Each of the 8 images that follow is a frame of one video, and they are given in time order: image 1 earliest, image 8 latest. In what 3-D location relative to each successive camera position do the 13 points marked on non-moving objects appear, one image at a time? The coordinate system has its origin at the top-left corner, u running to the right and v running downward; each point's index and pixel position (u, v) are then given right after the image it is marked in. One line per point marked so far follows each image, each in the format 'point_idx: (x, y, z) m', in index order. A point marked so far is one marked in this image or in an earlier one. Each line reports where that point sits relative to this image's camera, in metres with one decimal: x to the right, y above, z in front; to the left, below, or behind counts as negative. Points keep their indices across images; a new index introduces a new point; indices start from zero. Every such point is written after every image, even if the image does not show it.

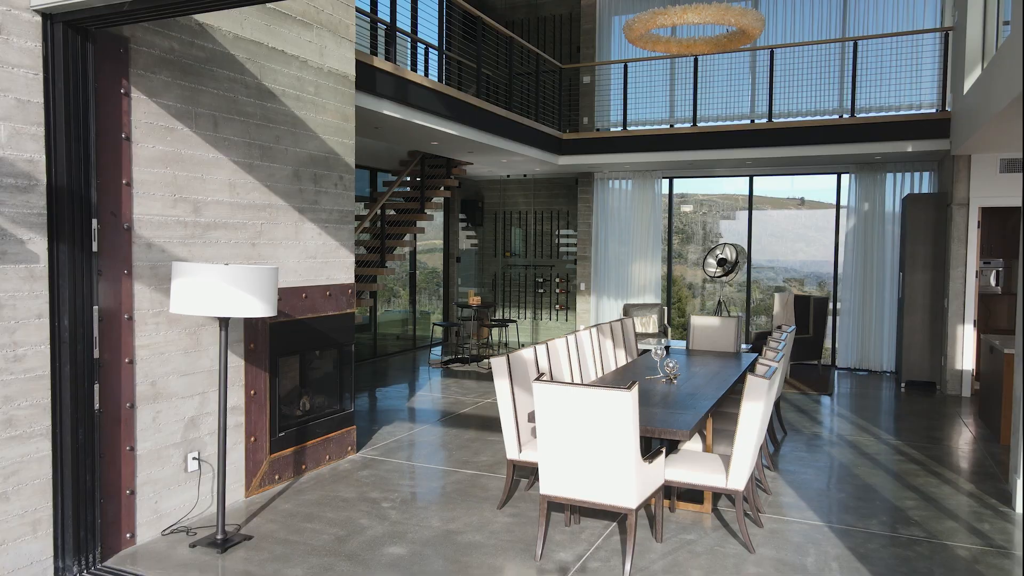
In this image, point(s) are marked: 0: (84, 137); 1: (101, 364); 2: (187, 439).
0: (-1.7, +0.6, +3.5) m
1: (-1.7, -0.3, +3.7) m
2: (-1.5, -0.7, +4.2) m
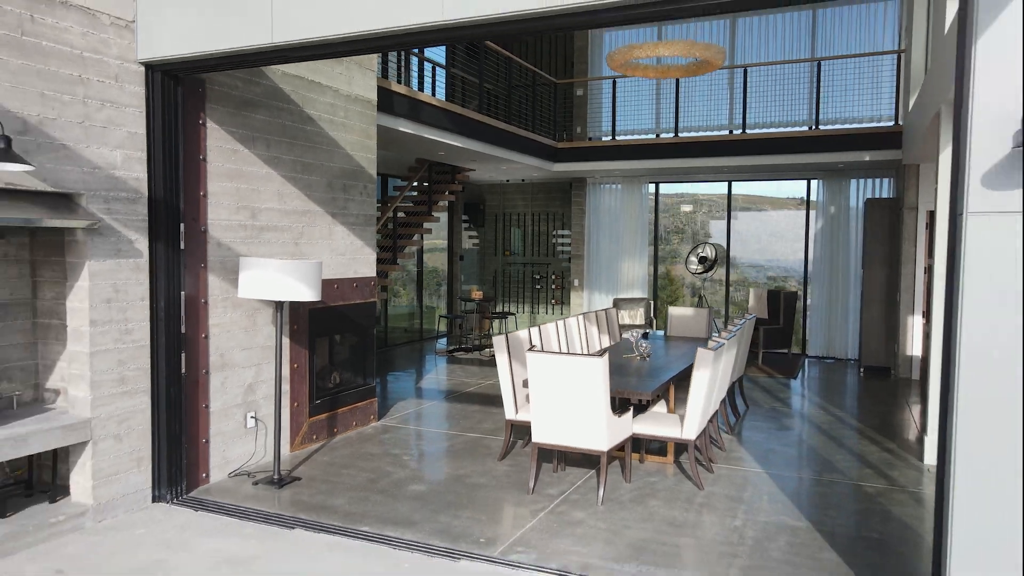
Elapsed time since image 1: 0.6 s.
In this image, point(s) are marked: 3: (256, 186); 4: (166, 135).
0: (-1.7, +0.6, +4.5) m
1: (-1.7, -0.3, +4.6) m
2: (-1.5, -0.6, +5.1) m
3: (-1.4, +0.6, +5.2) m
4: (-1.7, +0.8, +4.4) m
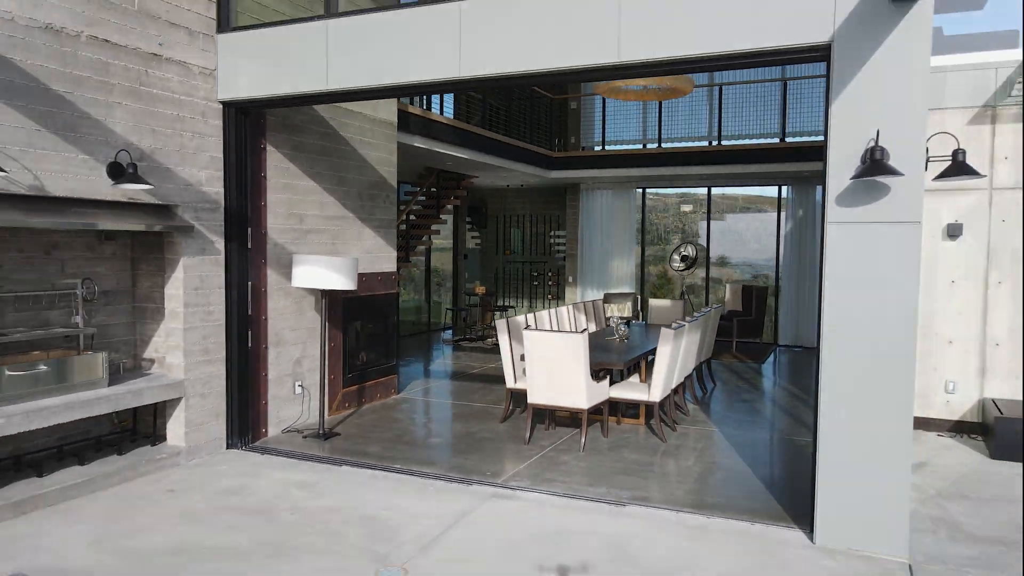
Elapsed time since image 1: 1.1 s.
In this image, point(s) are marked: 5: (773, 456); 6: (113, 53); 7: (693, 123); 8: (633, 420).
0: (-1.7, +0.7, +5.6) m
1: (-1.7, -0.2, +5.8) m
2: (-1.5, -0.6, +6.3) m
3: (-1.4, +0.6, +6.4) m
4: (-1.7, +0.8, +5.6) m
5: (+1.7, -1.1, +5.7) m
6: (-2.0, +1.2, +4.7) m
7: (+2.4, +2.2, +11.9) m
8: (+0.9, -1.0, +6.5) m
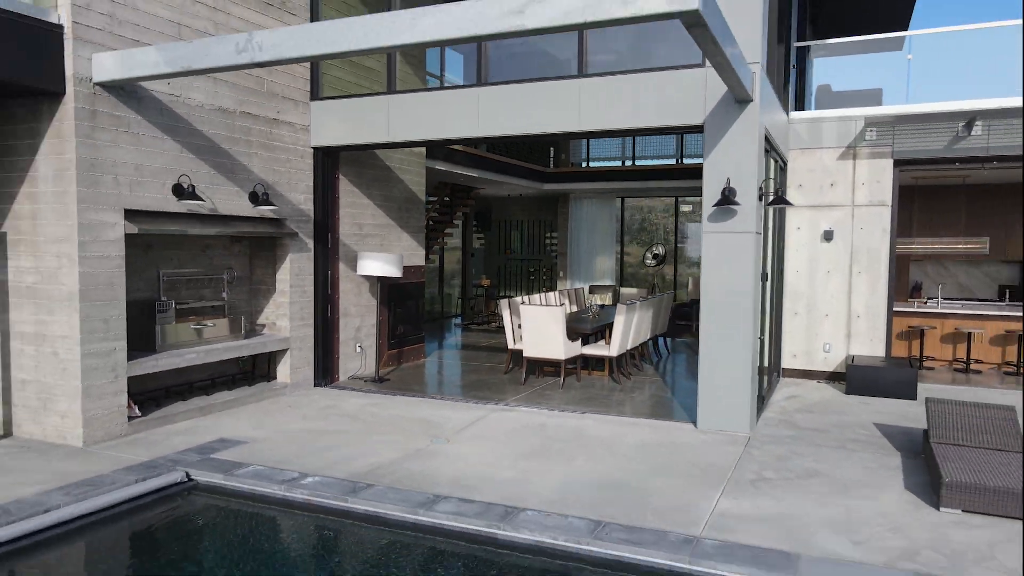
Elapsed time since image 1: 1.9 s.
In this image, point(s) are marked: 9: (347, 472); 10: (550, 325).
0: (-1.7, +0.8, +8.1) m
1: (-1.7, -0.1, +8.3) m
2: (-1.5, -0.5, +8.8) m
3: (-1.4, +0.7, +8.8) m
4: (-1.7, +0.9, +8.1) m
5: (+1.7, -1.0, +8.2) m
6: (-2.0, +1.3, +7.1) m
7: (+2.4, +2.3, +14.3) m
8: (+0.9, -0.9, +9.0) m
9: (-0.9, -1.1, +5.2) m
10: (+0.3, -0.3, +8.2) m
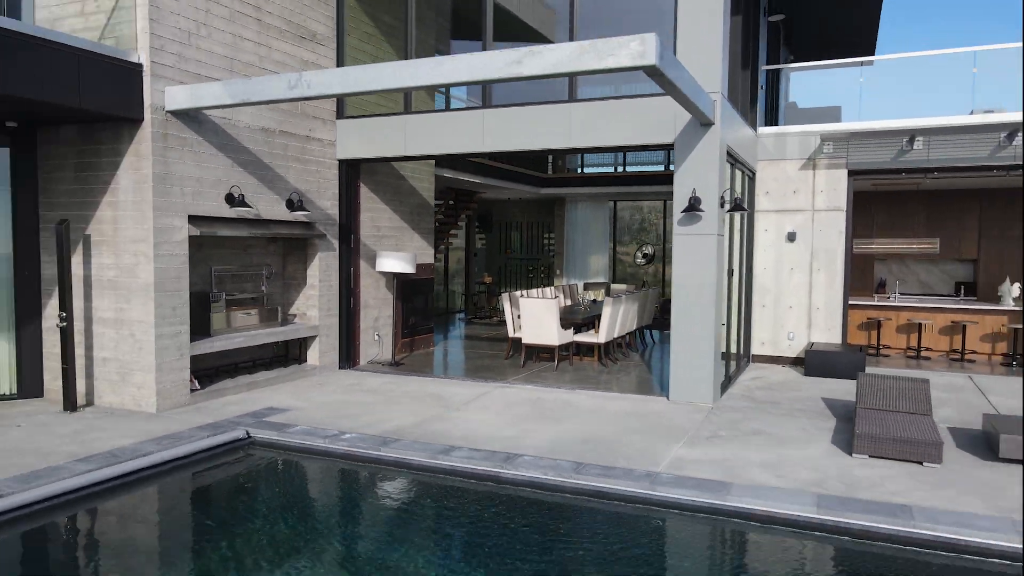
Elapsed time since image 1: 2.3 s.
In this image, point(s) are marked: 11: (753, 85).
0: (-1.7, +0.9, +9.3) m
1: (-1.7, 0.0, +9.4) m
2: (-1.5, -0.4, +9.9) m
3: (-1.4, +0.8, +10.0) m
4: (-1.7, +1.0, +9.2) m
5: (+1.7, -0.9, +9.4) m
6: (-2.0, +1.4, +8.3) m
7: (+2.4, +2.3, +15.5) m
8: (+0.9, -0.8, +10.2) m
9: (-0.9, -1.0, +6.3) m
10: (+0.3, -0.3, +9.4) m
11: (+2.5, +2.1, +9.5) m
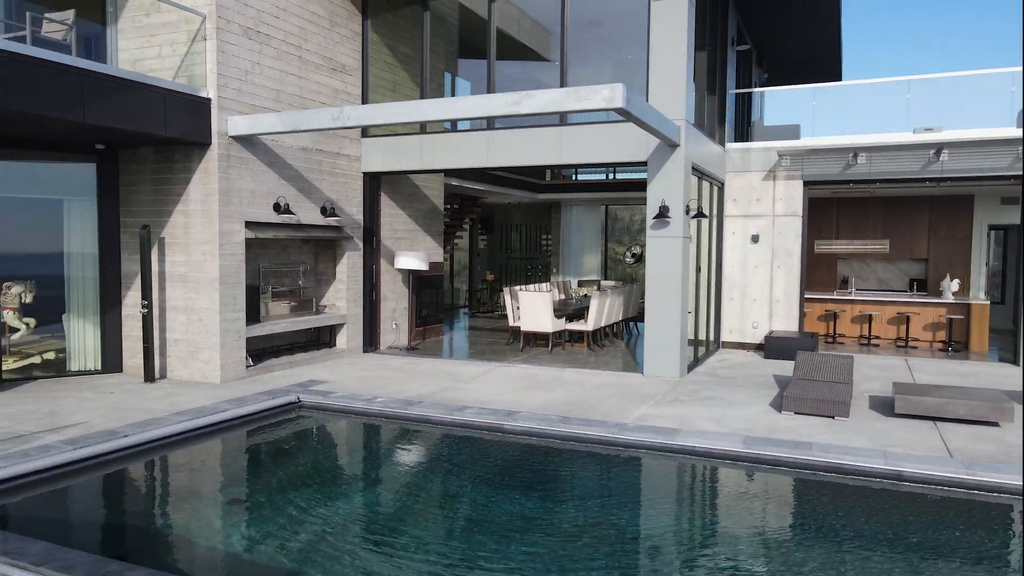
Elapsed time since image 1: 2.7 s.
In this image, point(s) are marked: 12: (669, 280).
0: (-1.7, +0.9, +10.7) m
1: (-1.7, 0.0, +10.9) m
2: (-1.5, -0.4, +11.4) m
3: (-1.4, +0.9, +11.5) m
4: (-1.7, +1.0, +10.7) m
5: (+1.7, -0.8, +10.8) m
6: (-2.0, +1.4, +9.7) m
7: (+2.4, +2.4, +17.0) m
8: (+0.9, -0.7, +11.6) m
9: (-0.9, -0.9, +7.8) m
10: (+0.3, -0.2, +10.8) m
11: (+2.5, +2.2, +11.0) m
12: (+1.5, +0.1, +8.8) m
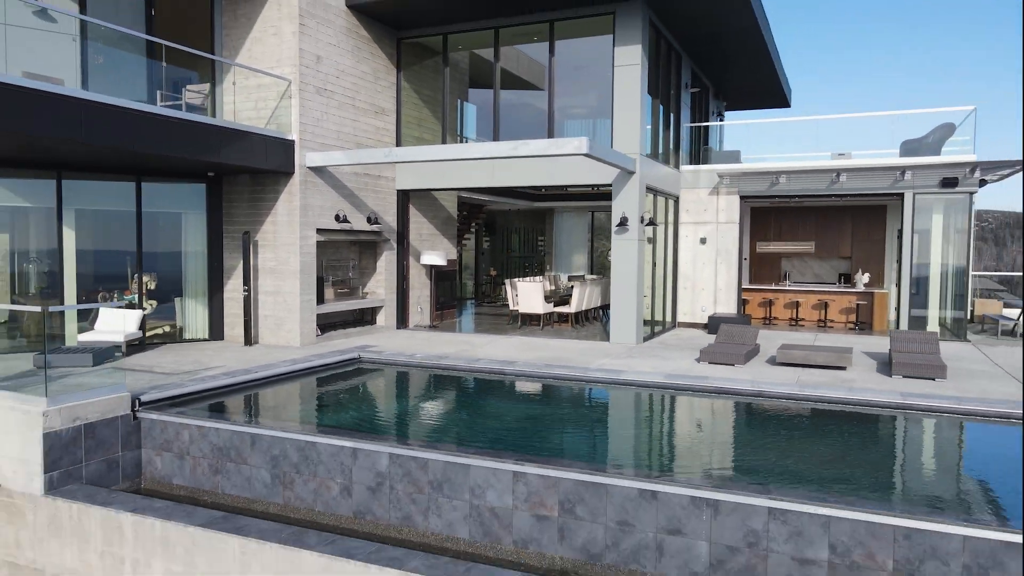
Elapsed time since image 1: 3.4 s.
0: (-1.7, +1.1, +13.8) m
1: (-1.7, +0.2, +14.0) m
2: (-1.5, -0.2, +14.5) m
3: (-1.4, +1.0, +14.6) m
4: (-1.7, +1.2, +13.8) m
5: (+1.7, -0.7, +13.9) m
6: (-2.0, +1.6, +12.8) m
7: (+2.4, +2.5, +20.1) m
8: (+0.9, -0.6, +14.7) m
9: (-0.9, -0.8, +10.9) m
10: (+0.3, -0.1, +13.9) m
11: (+2.5, +2.3, +14.1) m
12: (+1.5, +0.2, +11.9) m
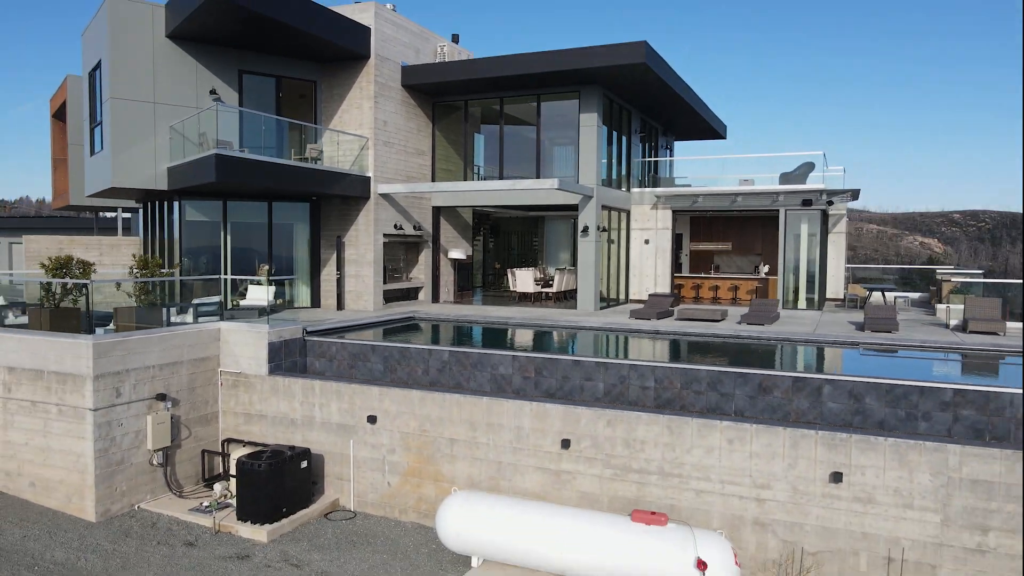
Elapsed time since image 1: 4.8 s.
0: (-1.7, +1.4, +19.8) m
1: (-1.7, +0.5, +20.0) m
2: (-1.5, +0.1, +20.5) m
3: (-1.4, +1.3, +20.6) m
4: (-1.7, +1.5, +19.8) m
5: (+1.7, -0.4, +19.9) m
6: (-2.0, +1.9, +18.8) m
7: (+2.4, +2.8, +26.1) m
8: (+0.9, -0.3, +20.7) m
9: (-0.9, -0.5, +16.9) m
10: (+0.3, +0.2, +19.9) m
11: (+2.5, +2.6, +20.1) m
12: (+1.5, +0.5, +17.9) m
